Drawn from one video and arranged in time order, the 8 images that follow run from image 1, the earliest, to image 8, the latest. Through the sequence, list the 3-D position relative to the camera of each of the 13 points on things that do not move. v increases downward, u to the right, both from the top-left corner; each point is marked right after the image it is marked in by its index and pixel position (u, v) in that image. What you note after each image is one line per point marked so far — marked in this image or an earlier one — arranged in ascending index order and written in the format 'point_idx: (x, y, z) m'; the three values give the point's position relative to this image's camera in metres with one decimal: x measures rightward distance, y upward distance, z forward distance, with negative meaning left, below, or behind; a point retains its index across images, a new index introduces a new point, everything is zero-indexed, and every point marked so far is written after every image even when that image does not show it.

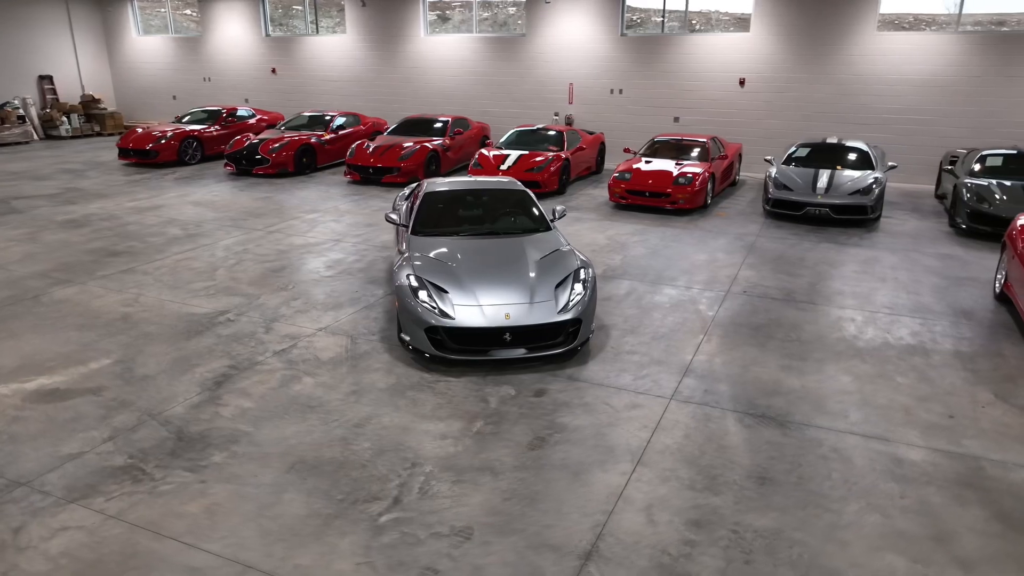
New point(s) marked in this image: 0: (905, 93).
0: (+6.7, +3.3, +12.0) m
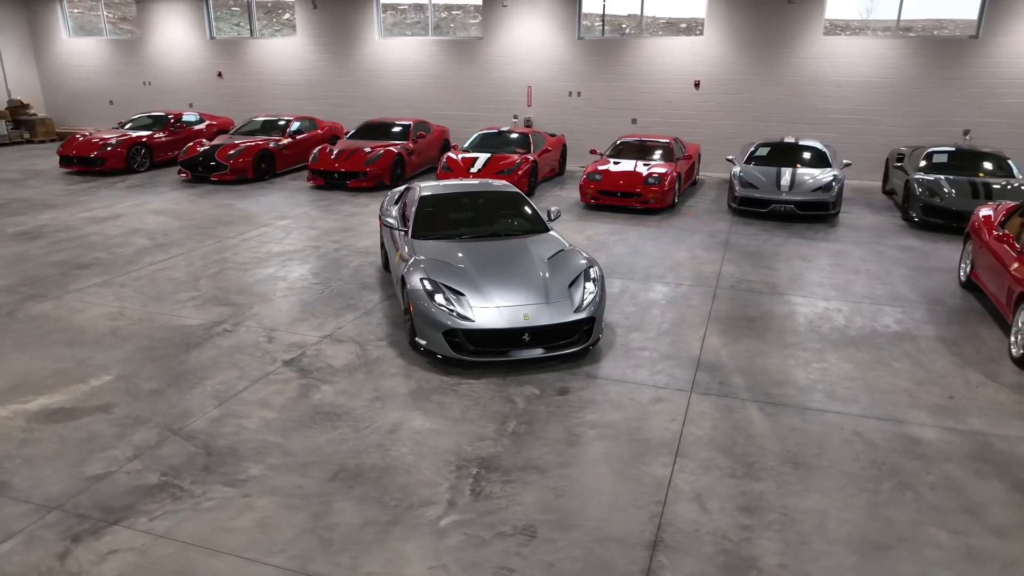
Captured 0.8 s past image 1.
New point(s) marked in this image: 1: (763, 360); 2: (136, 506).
0: (+6.1, +3.4, +12.6) m
1: (+1.9, -0.5, +5.3) m
2: (-1.8, -1.1, +3.5) m
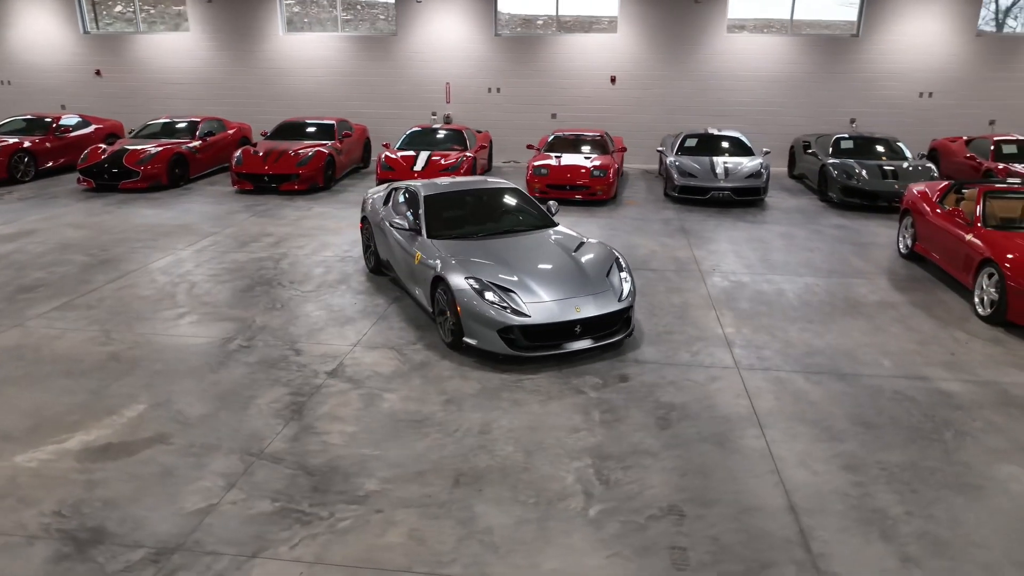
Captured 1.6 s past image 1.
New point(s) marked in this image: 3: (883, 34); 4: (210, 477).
0: (+4.7, +3.8, +13.6) m
1: (+2.2, -0.4, +5.7) m
2: (-1.1, -1.1, +3.3) m
3: (+6.9, +4.7, +13.1) m
4: (-1.6, -1.0, +3.7) m
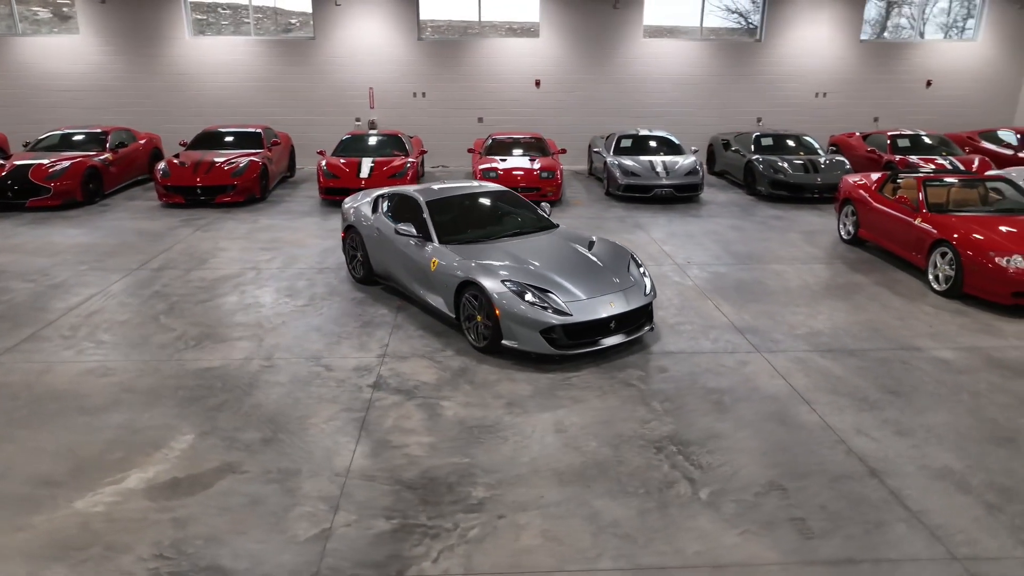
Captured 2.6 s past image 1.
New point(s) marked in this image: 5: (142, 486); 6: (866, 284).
0: (+3.2, +4.0, +14.4) m
1: (+2.3, -0.3, +6.1) m
2: (-0.5, -1.2, +3.2) m
3: (+5.4, +5.0, +14.2) m
4: (-1.0, -1.1, +3.5) m
5: (-1.9, -1.0, +3.7) m
6: (+3.5, 0.0, +7.1) m
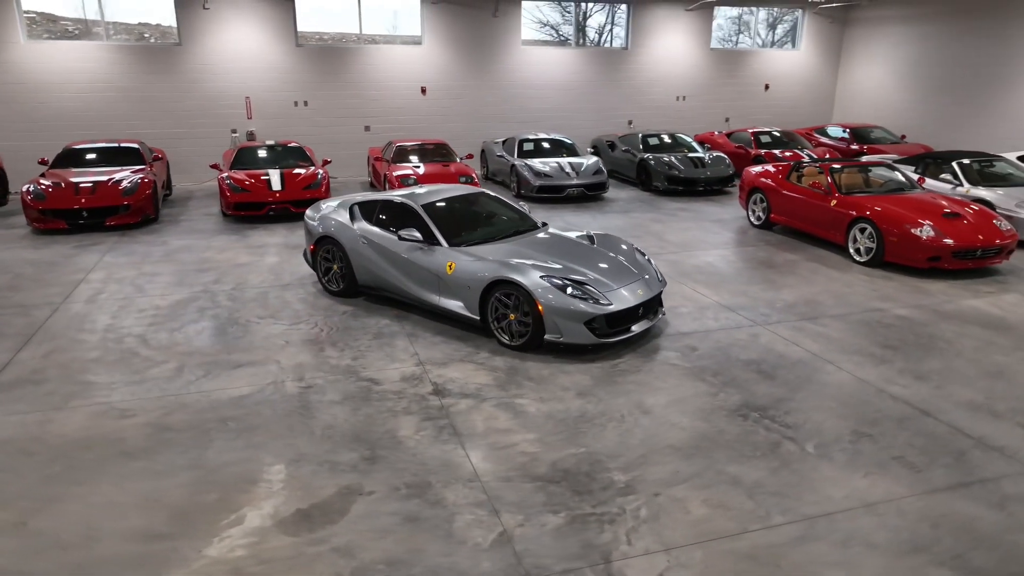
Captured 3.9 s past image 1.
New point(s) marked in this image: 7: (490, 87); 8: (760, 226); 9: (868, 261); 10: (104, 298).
0: (+0.8, +4.0, +15.0) m
1: (+2.3, -0.1, +6.7) m
2: (+0.4, -1.1, +3.2) m
3: (+2.9, +5.2, +15.4) m
4: (-0.2, -1.1, +3.4) m
5: (-1.1, -1.1, +3.3) m
6: (+3.2, +0.3, +7.9) m
7: (-0.5, +4.1, +14.5) m
8: (+3.3, +0.8, +9.6) m
9: (+3.8, +0.3, +7.7) m
10: (-3.8, -0.1, +6.6) m
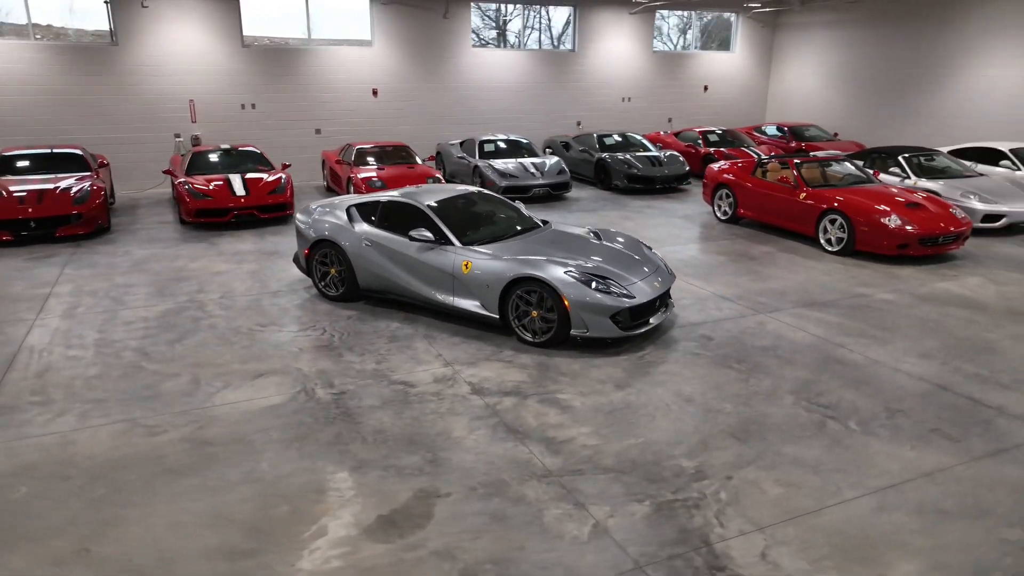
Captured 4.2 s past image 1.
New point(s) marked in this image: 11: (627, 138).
0: (-0.2, +4.0, +15.0) m
1: (+2.3, 0.0, +6.9) m
2: (+0.8, -1.1, +3.2) m
3: (+1.8, +5.2, +15.6) m
4: (+0.2, -1.0, +3.4) m
5: (-0.7, -1.1, +3.2) m
6: (+3.0, +0.4, +8.2) m
7: (-1.4, +4.0, +14.4) m
8: (+3.0, +0.9, +9.9) m
9: (+3.7, +0.4, +8.1) m
10: (-3.7, -0.2, +6.2) m
11: (+2.2, +2.8, +13.4) m
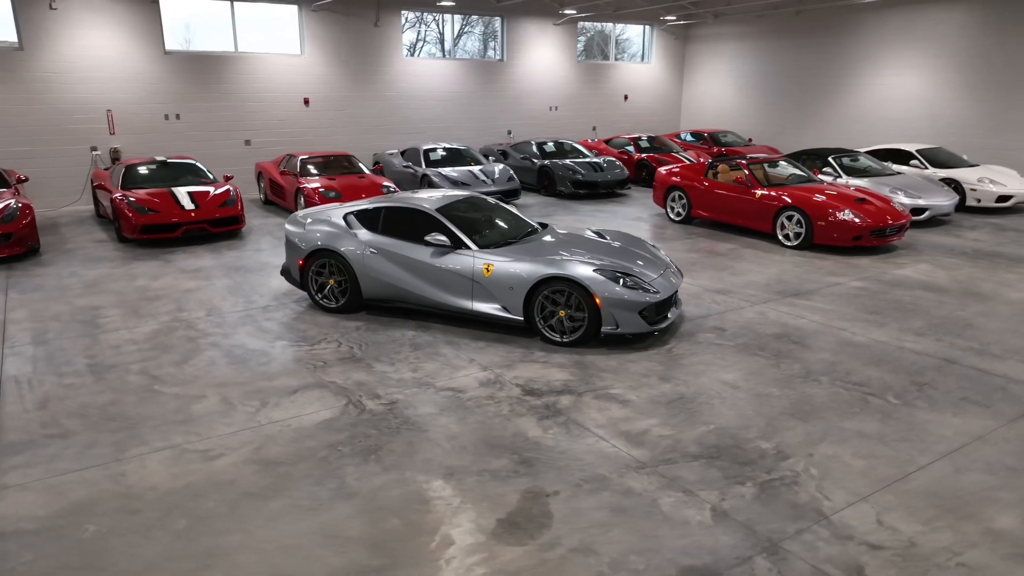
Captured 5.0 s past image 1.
0: (-1.7, +3.8, +14.9) m
1: (+2.2, +0.1, +7.2) m
2: (+1.3, -1.0, +3.4) m
3: (+0.2, +5.1, +15.8) m
4: (+0.7, -1.0, +3.4) m
5: (-0.1, -1.1, +3.1) m
6: (+2.7, +0.5, +8.7) m
7: (-2.7, +3.8, +14.1) m
8: (+2.4, +1.0, +10.3) m
9: (+3.4, +0.5, +8.6) m
10: (-3.6, -0.4, +5.6) m
11: (+1.0, +2.7, +13.7) m
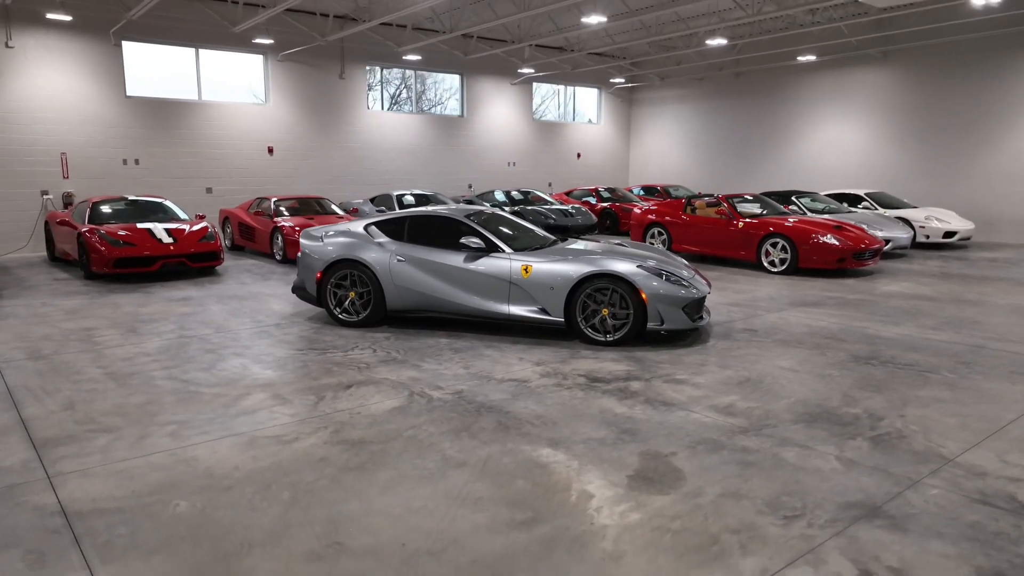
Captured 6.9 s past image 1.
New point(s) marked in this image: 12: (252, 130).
0: (-2.4, +2.7, +14.9) m
1: (+2.3, -0.1, +7.4) m
2: (+1.9, -0.8, +3.3) m
3: (-0.7, +3.9, +16.2) m
4: (+1.2, -0.8, +3.3) m
5: (+0.4, -0.8, +2.9) m
6: (+2.7, +0.2, +8.9) m
7: (-3.4, +2.8, +14.1) m
8: (+2.2, +0.5, +10.5) m
9: (+3.4, +0.2, +8.9) m
10: (-3.3, -0.5, +5.1) m
11: (+0.4, +1.8, +13.9) m
12: (-4.7, +2.9, +12.9) m
